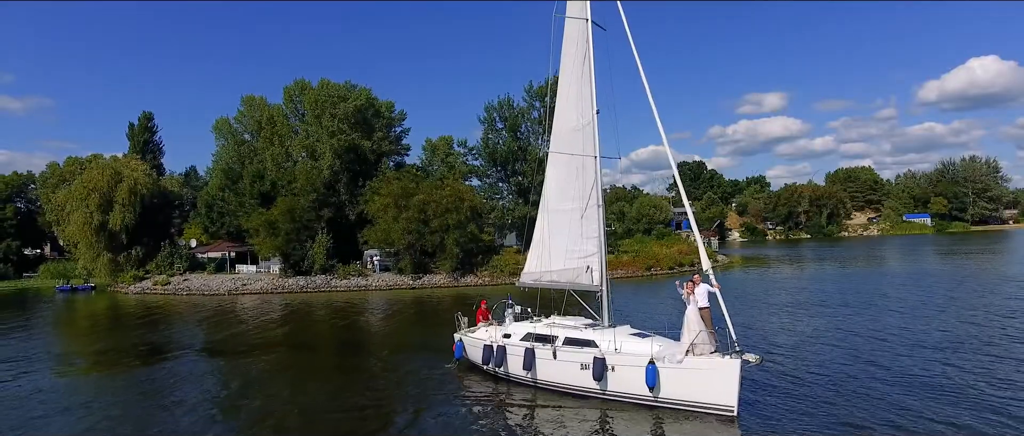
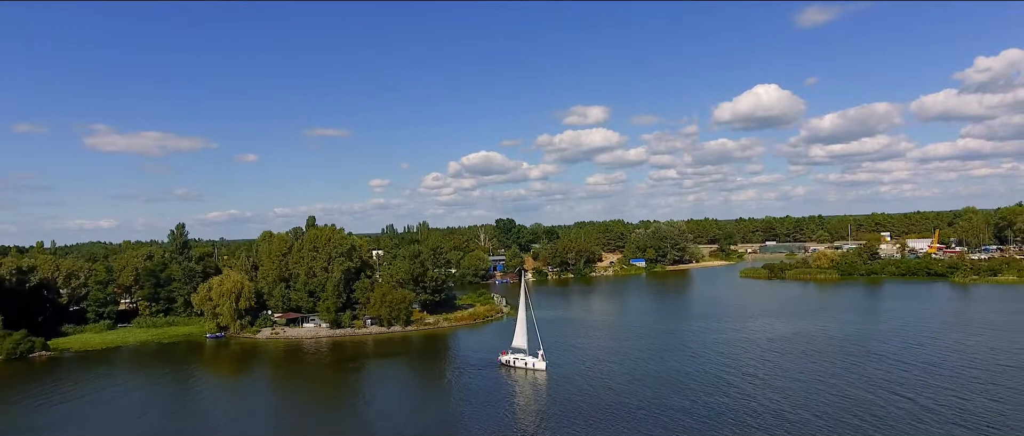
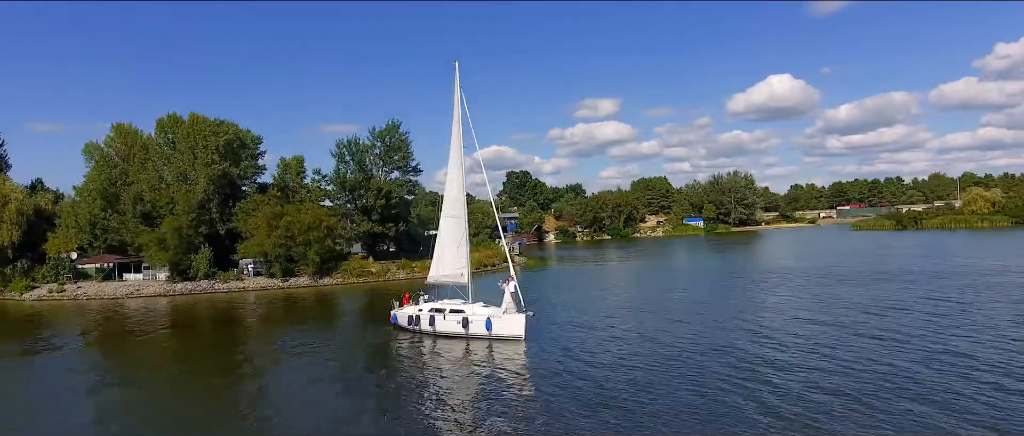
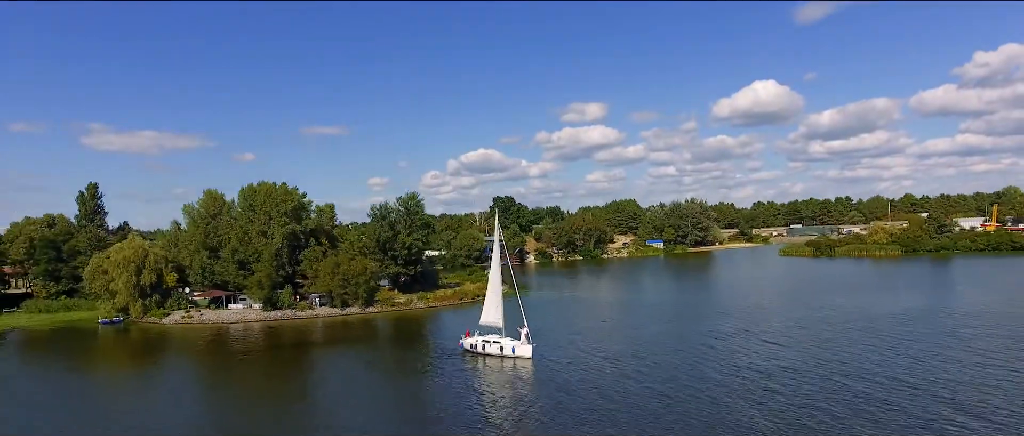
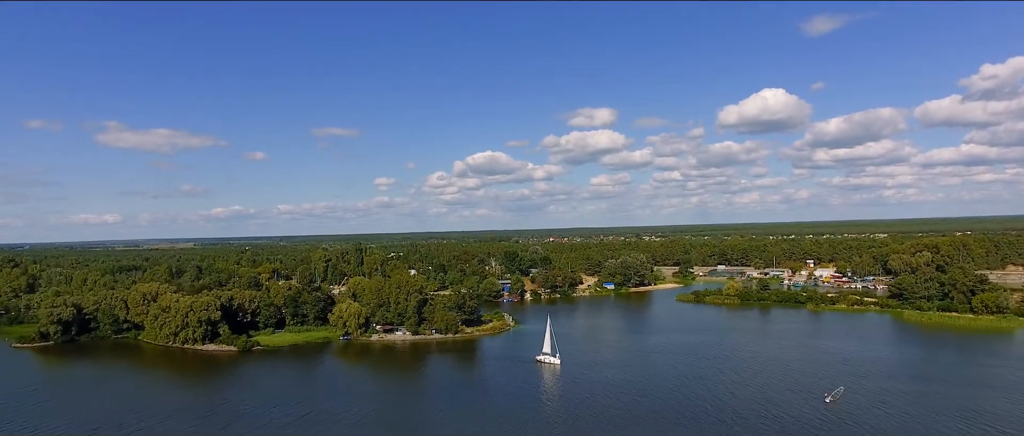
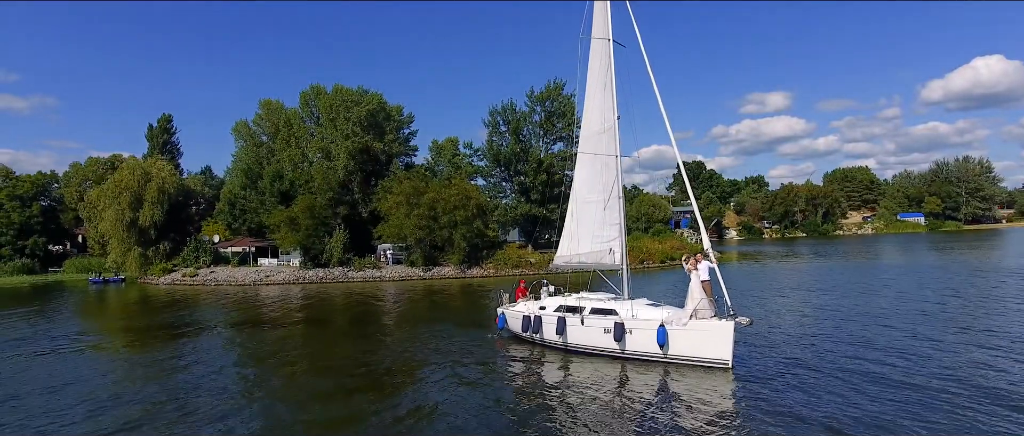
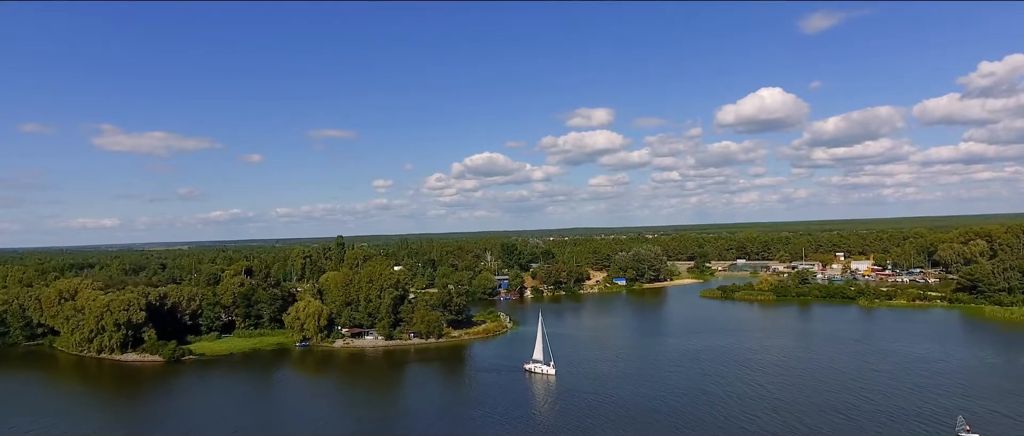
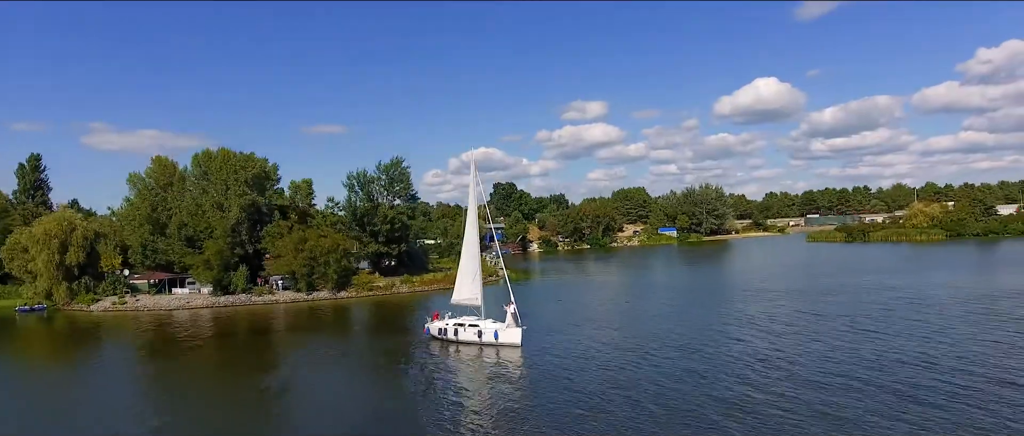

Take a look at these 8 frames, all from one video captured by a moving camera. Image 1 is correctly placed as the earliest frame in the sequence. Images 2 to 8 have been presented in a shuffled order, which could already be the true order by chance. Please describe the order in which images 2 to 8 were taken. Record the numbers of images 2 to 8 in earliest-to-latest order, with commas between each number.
6, 3, 8, 4, 2, 7, 5
